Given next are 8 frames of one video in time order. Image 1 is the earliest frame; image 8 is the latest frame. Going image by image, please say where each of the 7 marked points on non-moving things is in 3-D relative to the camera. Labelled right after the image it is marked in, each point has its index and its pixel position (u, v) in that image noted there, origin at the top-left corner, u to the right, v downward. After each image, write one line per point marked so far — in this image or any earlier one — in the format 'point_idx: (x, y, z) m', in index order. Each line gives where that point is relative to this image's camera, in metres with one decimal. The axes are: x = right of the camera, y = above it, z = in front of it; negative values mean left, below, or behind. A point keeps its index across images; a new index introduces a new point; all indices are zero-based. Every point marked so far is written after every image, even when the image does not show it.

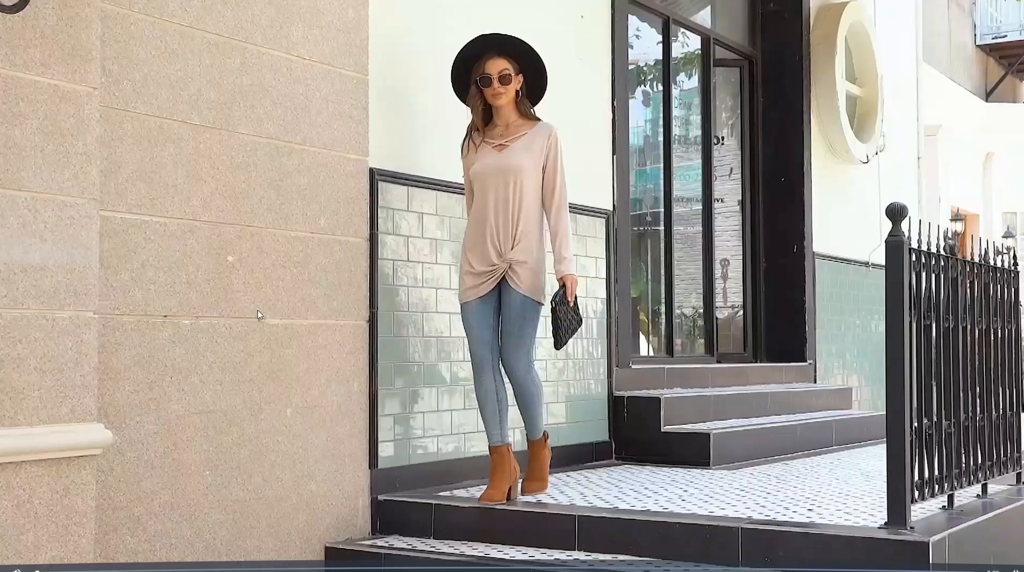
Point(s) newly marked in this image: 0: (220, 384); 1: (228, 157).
0: (-1.0, -0.3, +4.3) m
1: (-1.0, +0.5, +4.3) m
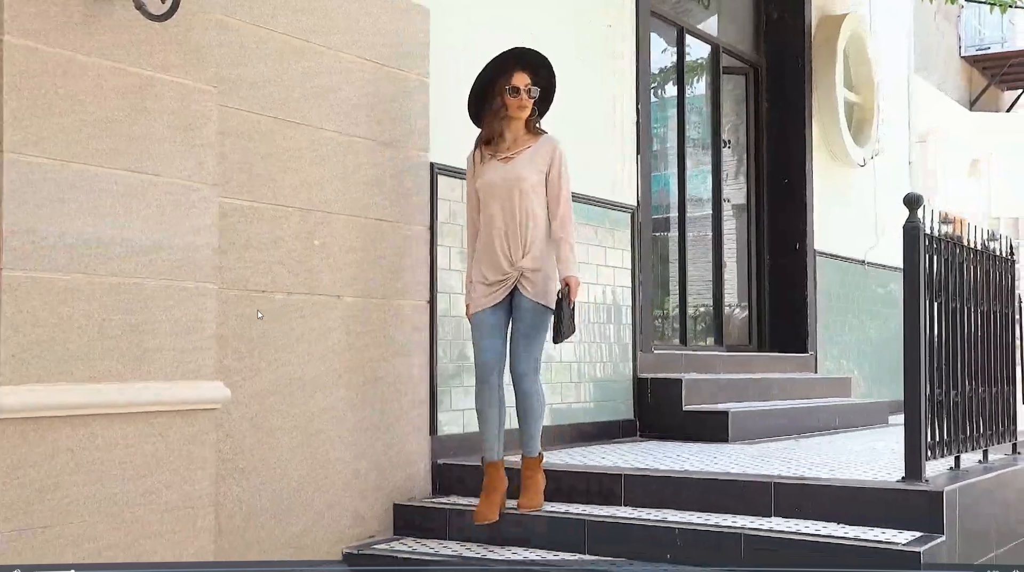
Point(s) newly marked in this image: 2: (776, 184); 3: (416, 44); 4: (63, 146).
0: (-0.8, -0.3, +4.7) m
1: (-0.8, +0.5, +4.8) m
2: (+2.1, +0.8, +9.5) m
3: (-0.4, +1.1, +5.4) m
4: (-1.3, +0.4, +3.6) m
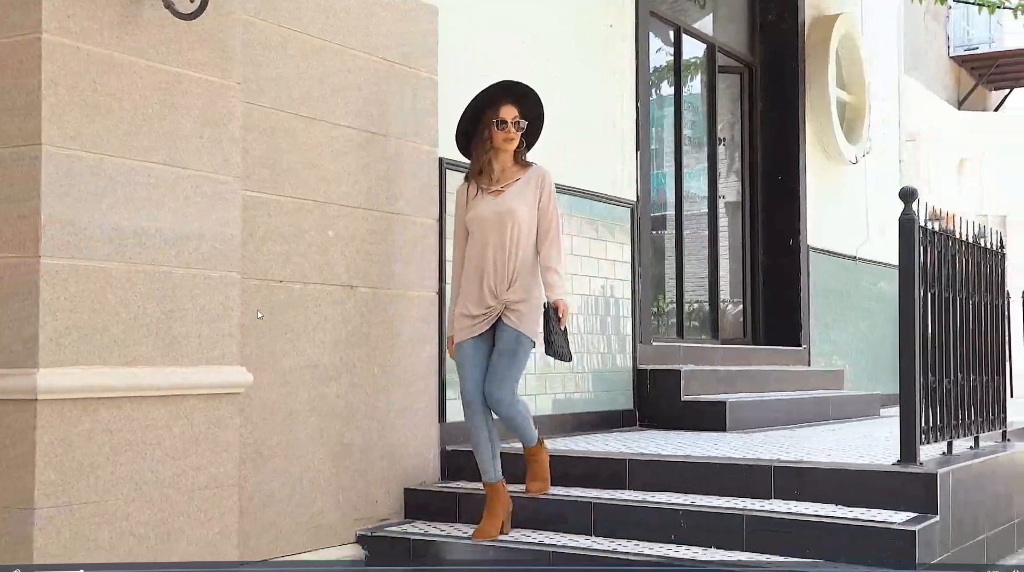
0: (-0.8, -0.2, +4.9) m
1: (-0.8, +0.6, +4.9) m
2: (+2.1, +0.8, +9.7) m
3: (-0.4, +1.1, +5.6) m
4: (-1.3, +0.4, +3.7) m
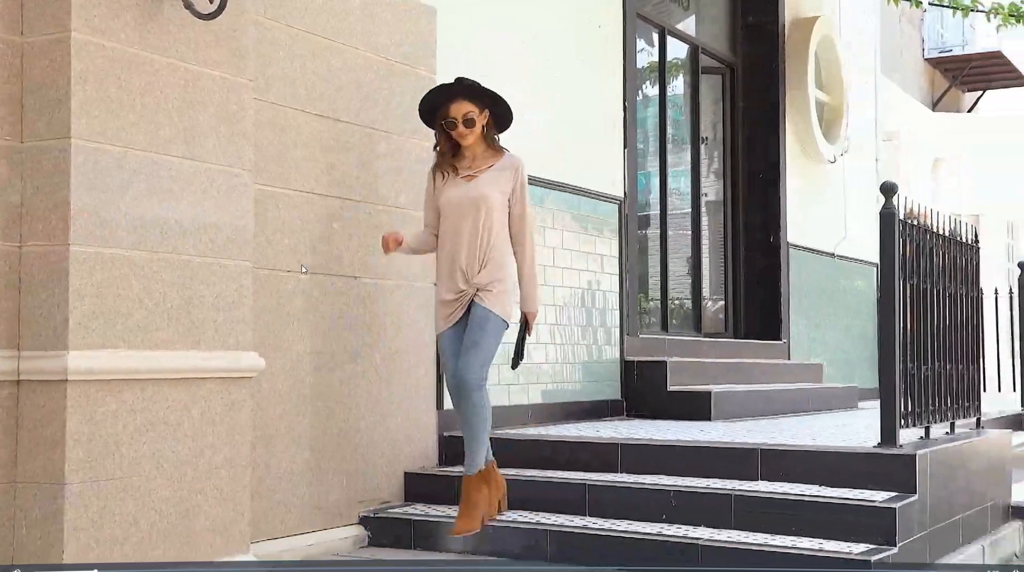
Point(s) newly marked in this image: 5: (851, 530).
0: (-0.8, -0.2, +5.1) m
1: (-0.8, +0.6, +5.1) m
2: (+2.0, +0.9, +10.0) m
3: (-0.4, +1.2, +5.8) m
4: (-1.2, +0.5, +3.9) m
5: (+1.3, -0.9, +4.5) m
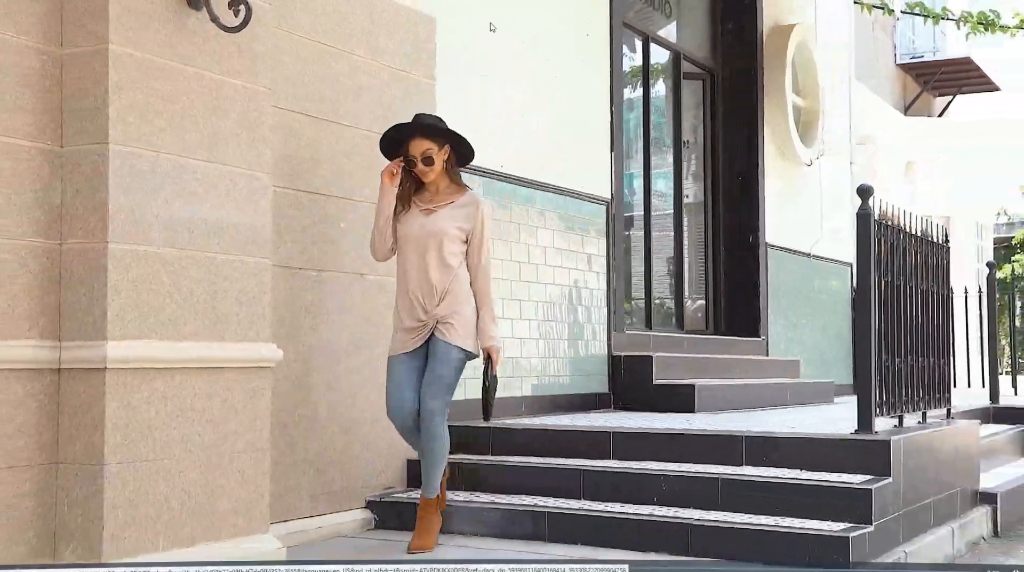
0: (-0.8, -0.2, +5.4) m
1: (-0.8, +0.6, +5.4) m
2: (+1.8, +0.9, +10.3) m
3: (-0.4, +1.2, +6.0) m
4: (-1.2, +0.5, +4.2) m
5: (+1.3, -0.9, +4.9) m
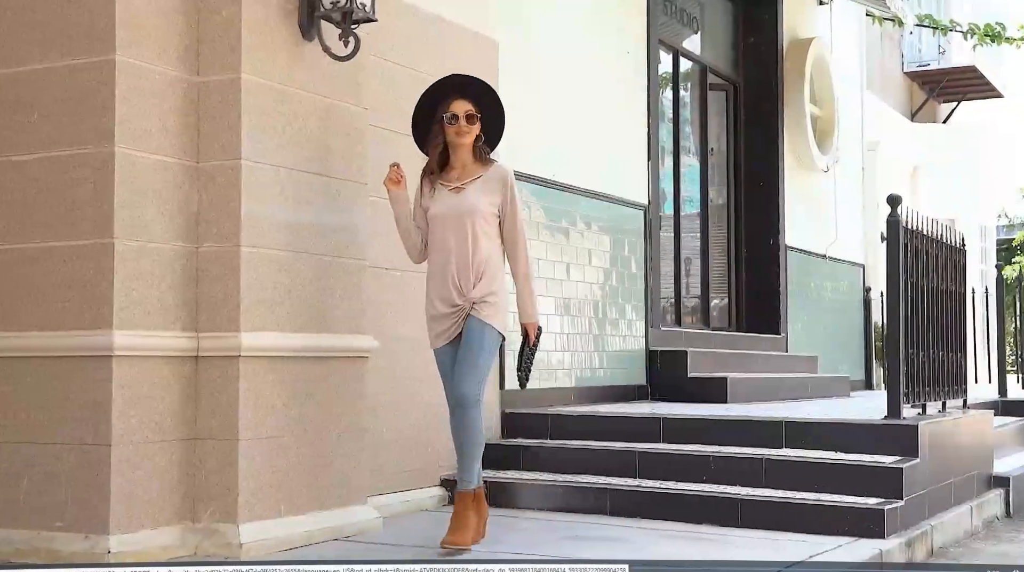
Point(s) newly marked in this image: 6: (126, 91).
0: (-0.5, -0.2, +5.9) m
1: (-0.5, +0.6, +6.0) m
2: (+2.1, +0.9, +10.9) m
3: (-0.1, +1.2, +6.6) m
4: (-0.9, +0.5, +4.7) m
5: (+1.6, -0.9, +5.4) m
6: (-1.4, +0.7, +4.3) m
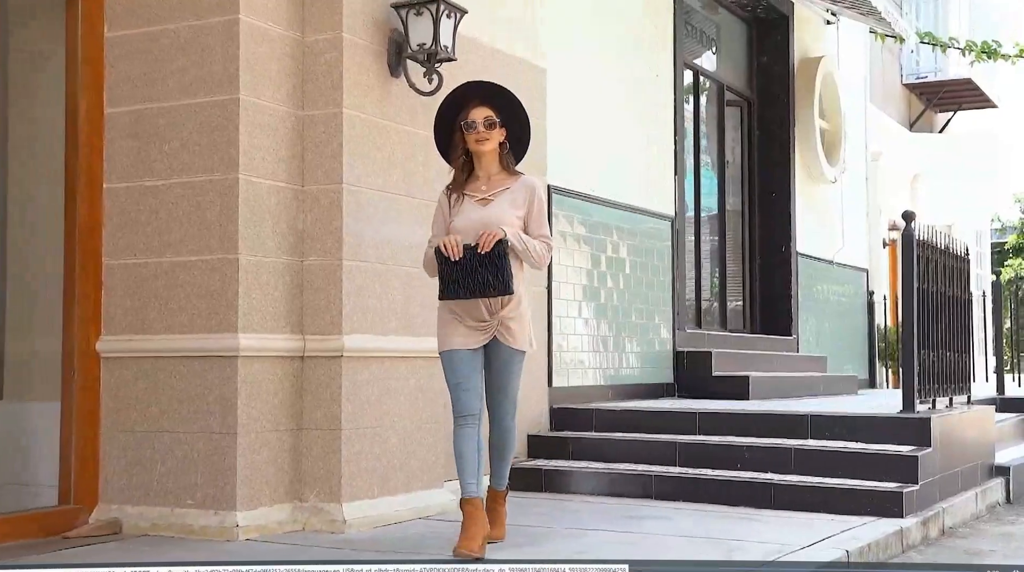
0: (-0.2, -0.2, +6.6) m
1: (-0.2, +0.6, +6.6) m
2: (+2.4, +0.8, +11.5) m
3: (+0.1, +1.1, +7.3) m
4: (-0.6, +0.5, +5.4) m
5: (+1.9, -0.9, +6.1) m
6: (-1.1, +0.7, +4.9) m
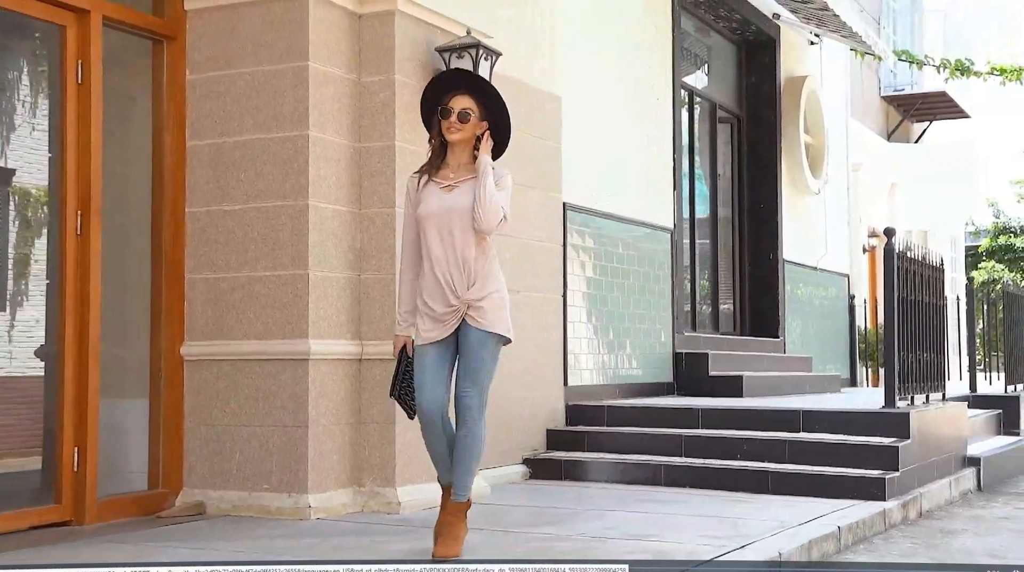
0: (-0.1, -0.3, +7.3) m
1: (-0.1, +0.5, +7.3) m
2: (+2.4, +0.8, +12.3) m
3: (+0.3, +1.1, +8.0) m
4: (-0.5, +0.4, +6.1) m
5: (+2.0, -1.0, +6.9) m
6: (-0.9, +0.6, +5.7) m
